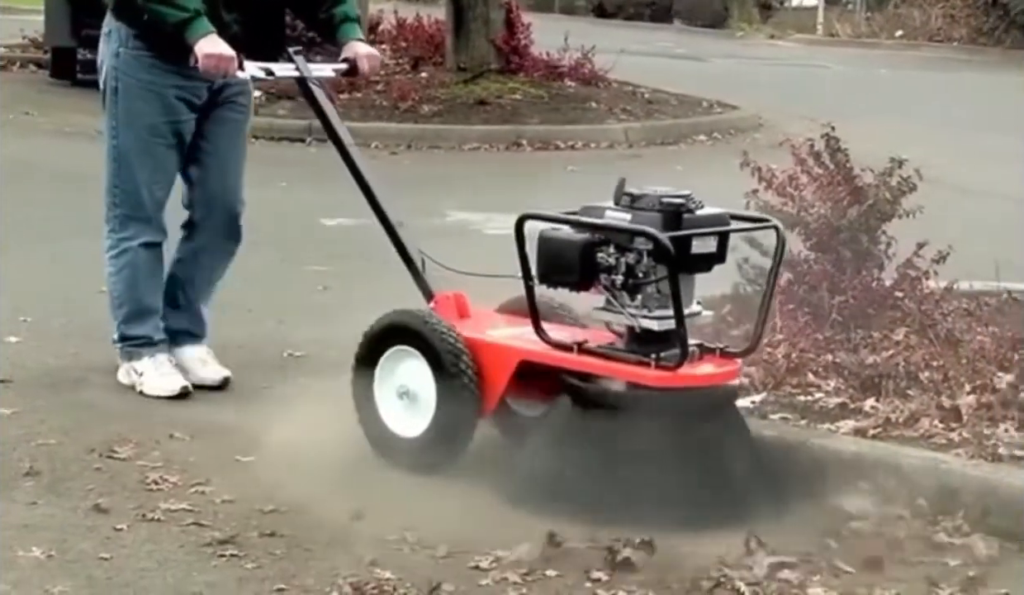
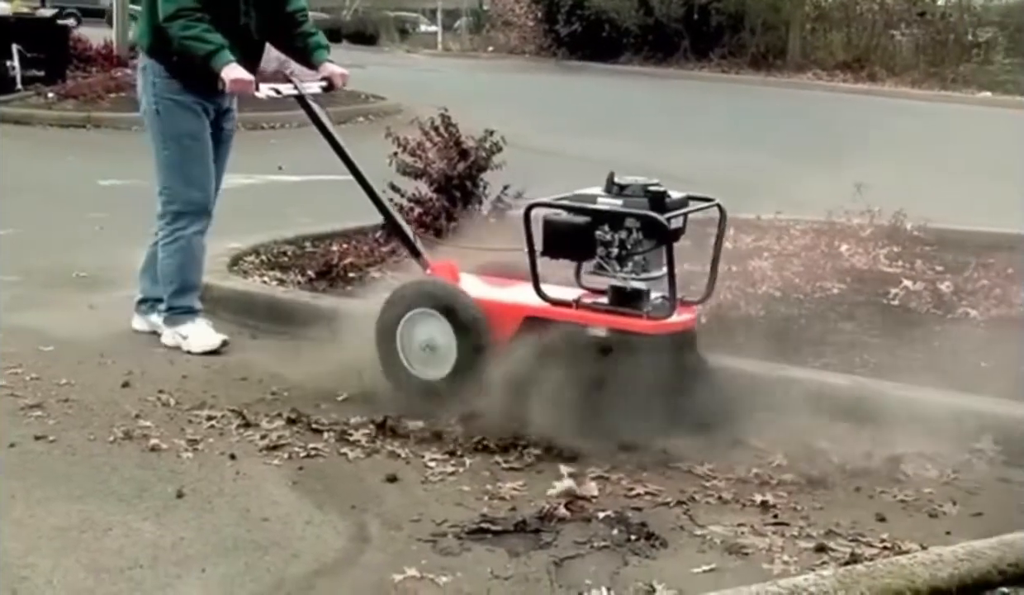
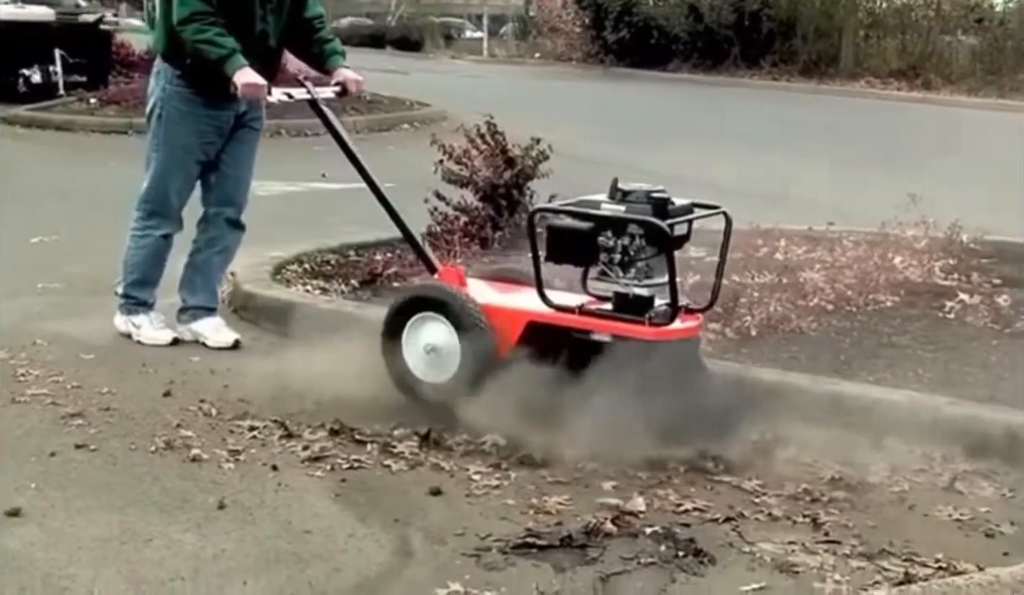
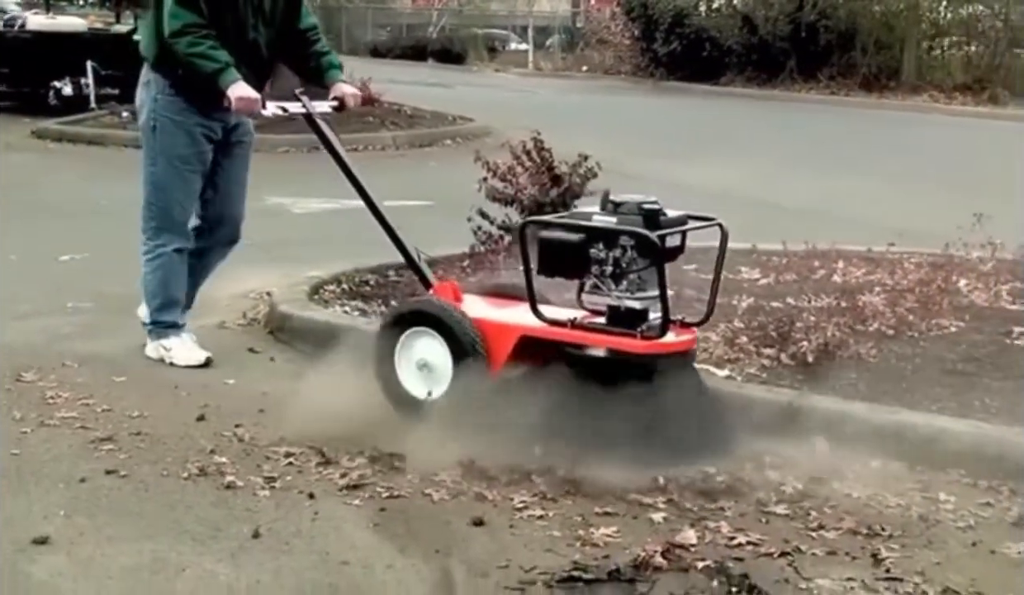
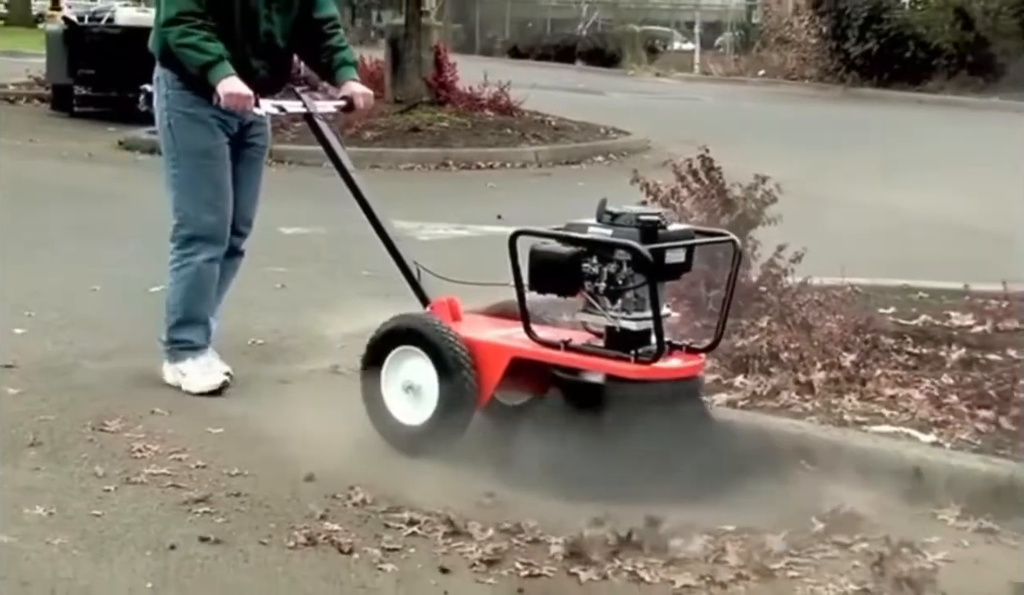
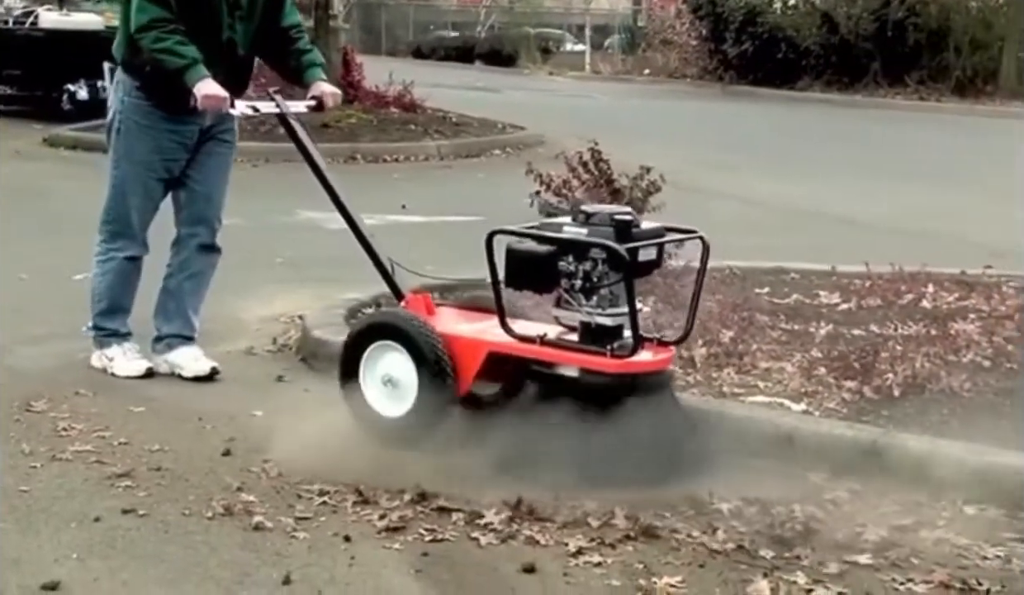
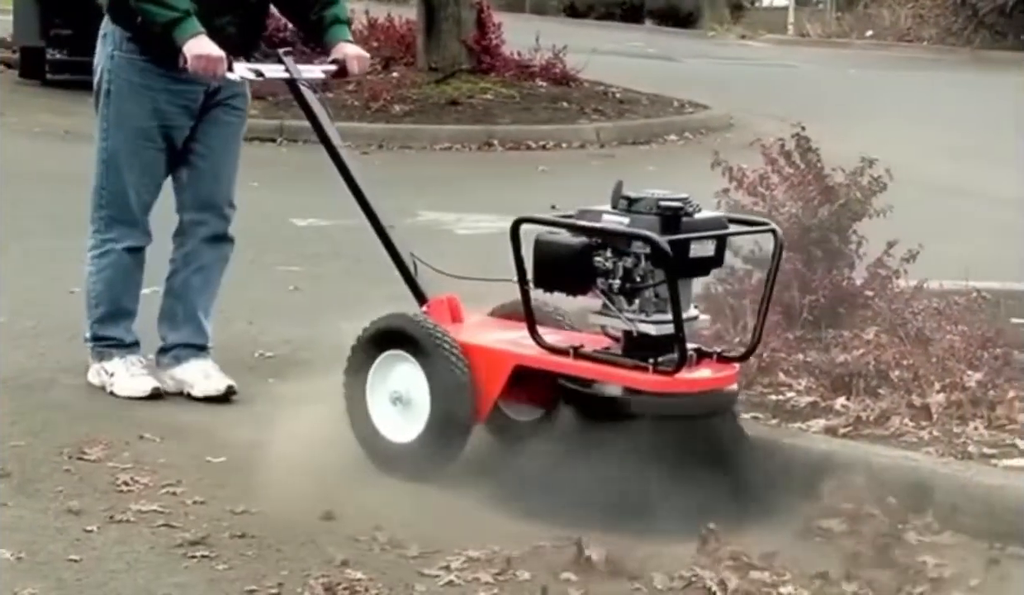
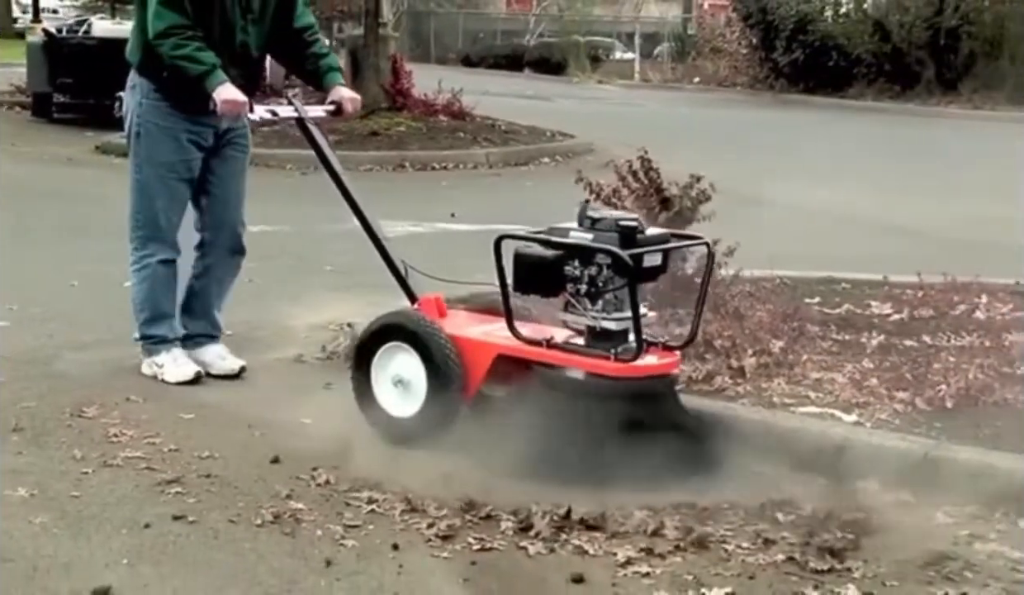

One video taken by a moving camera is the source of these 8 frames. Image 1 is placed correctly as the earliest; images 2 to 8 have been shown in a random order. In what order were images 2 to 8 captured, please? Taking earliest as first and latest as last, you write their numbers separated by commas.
7, 5, 8, 6, 4, 3, 2
